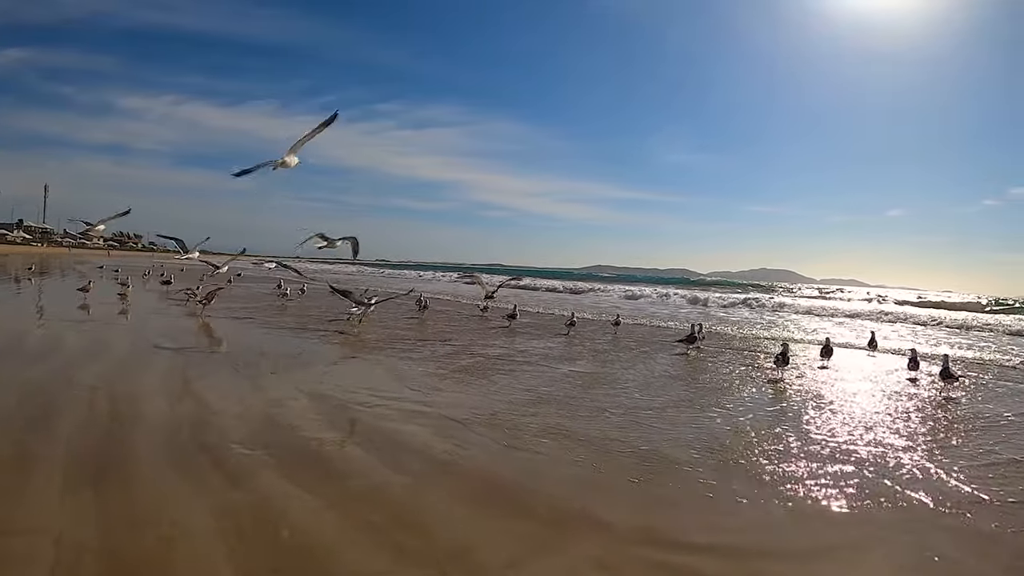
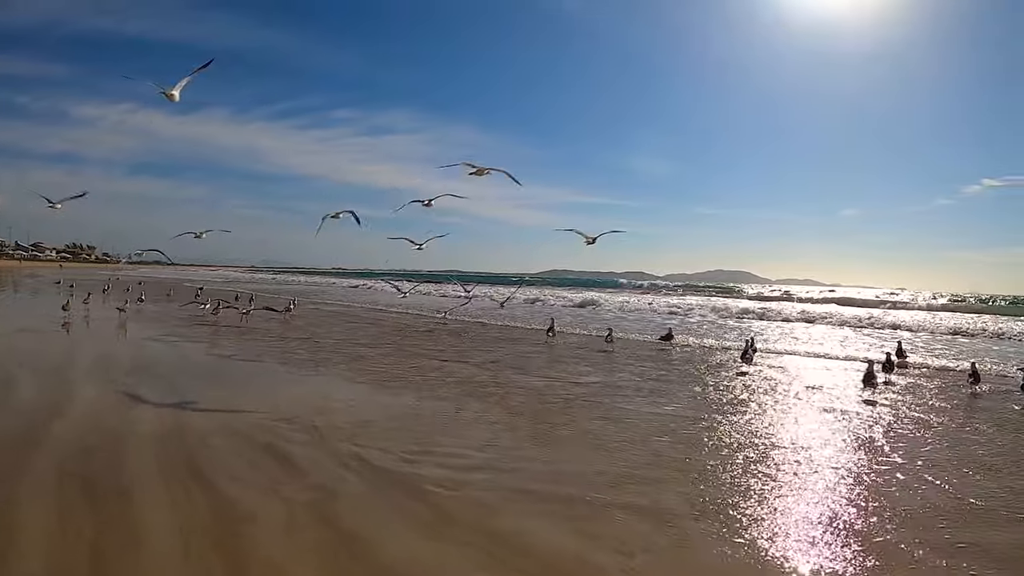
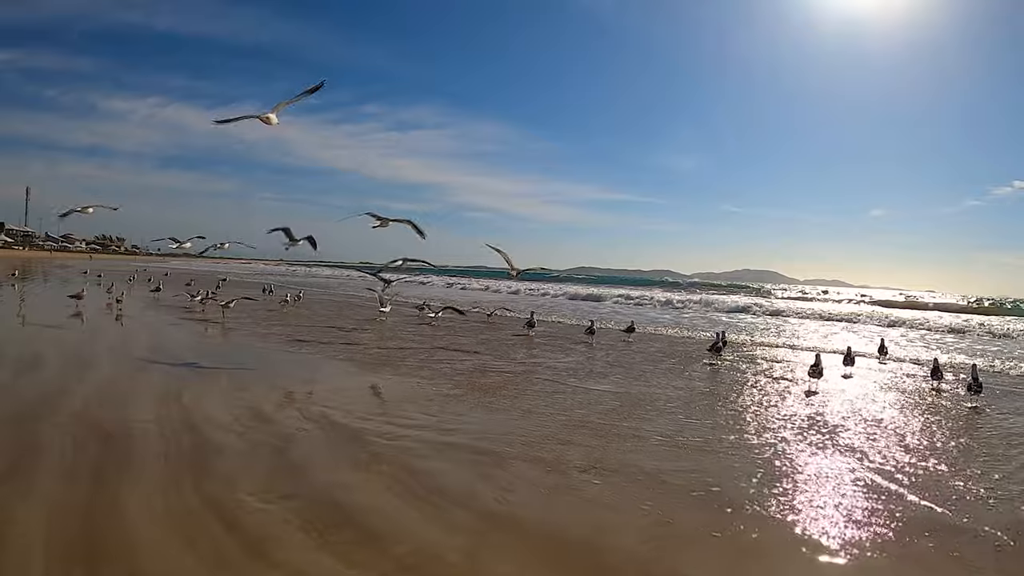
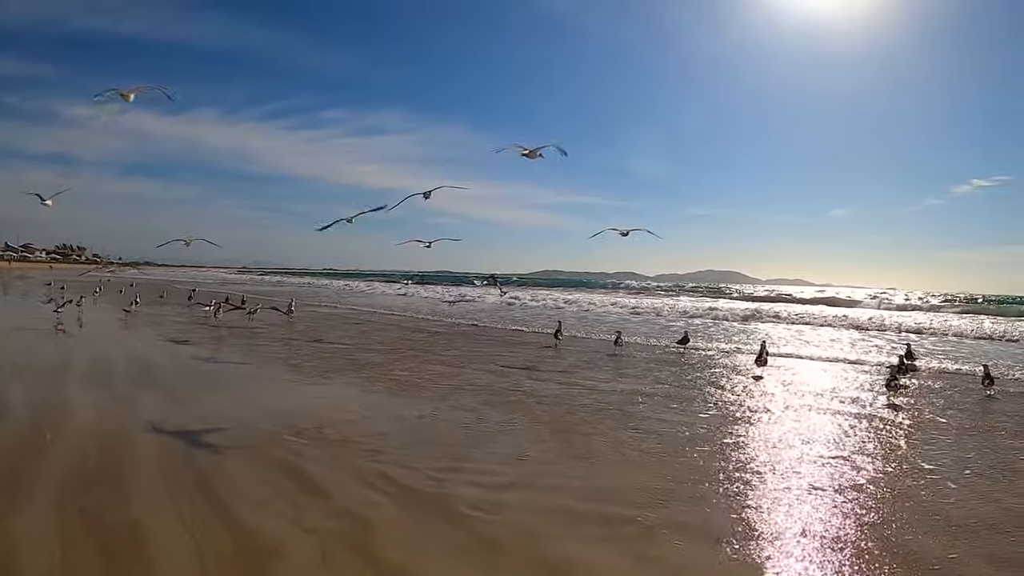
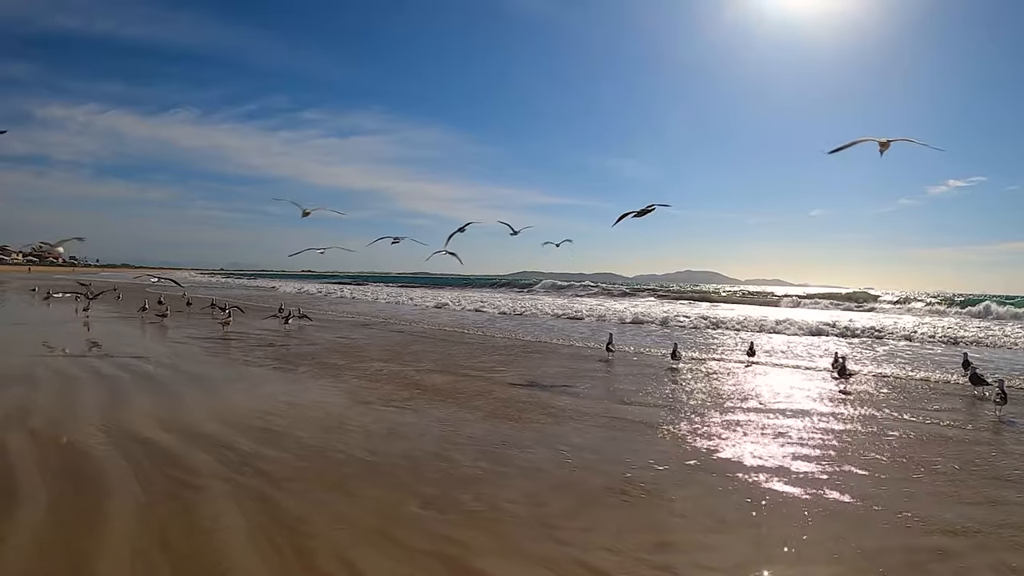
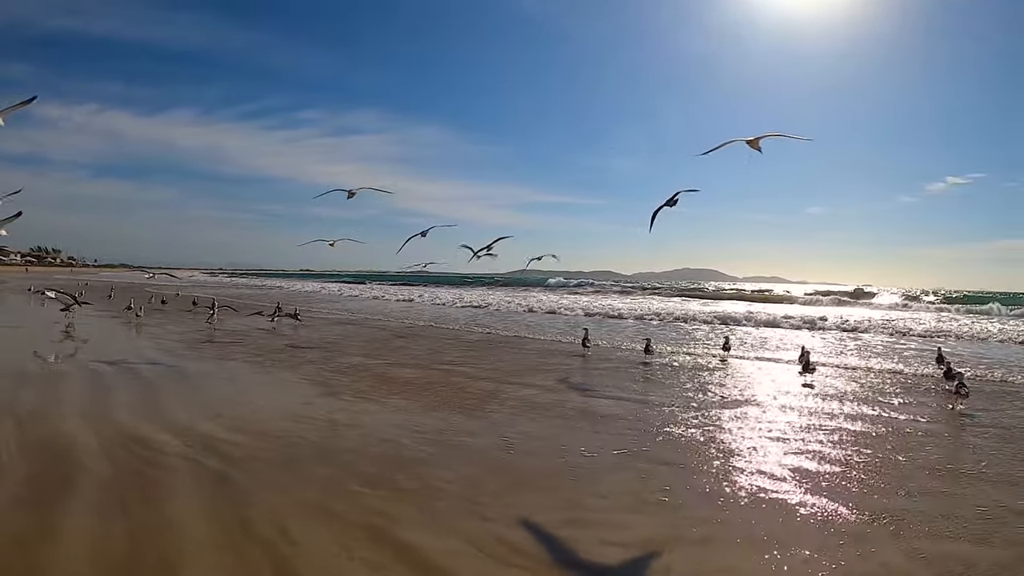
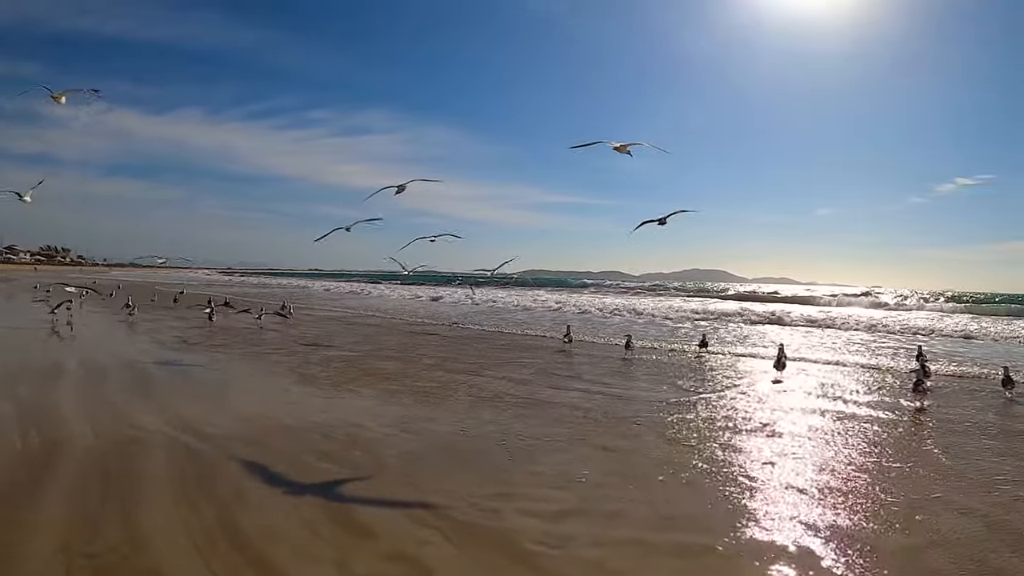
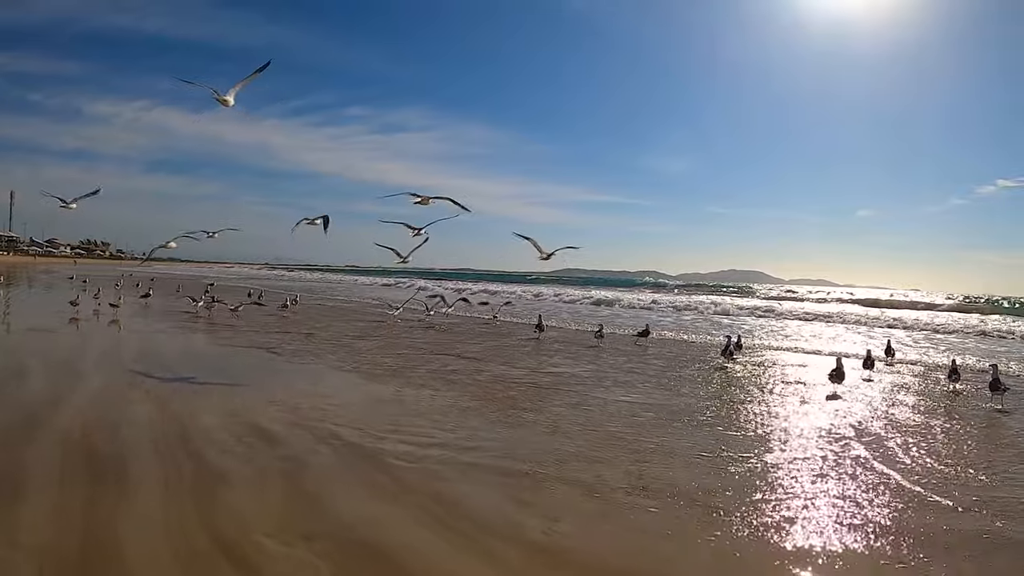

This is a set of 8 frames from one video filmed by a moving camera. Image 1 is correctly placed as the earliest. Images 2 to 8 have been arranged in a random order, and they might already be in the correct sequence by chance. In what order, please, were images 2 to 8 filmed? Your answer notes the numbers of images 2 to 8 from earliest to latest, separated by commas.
3, 8, 2, 4, 7, 6, 5
